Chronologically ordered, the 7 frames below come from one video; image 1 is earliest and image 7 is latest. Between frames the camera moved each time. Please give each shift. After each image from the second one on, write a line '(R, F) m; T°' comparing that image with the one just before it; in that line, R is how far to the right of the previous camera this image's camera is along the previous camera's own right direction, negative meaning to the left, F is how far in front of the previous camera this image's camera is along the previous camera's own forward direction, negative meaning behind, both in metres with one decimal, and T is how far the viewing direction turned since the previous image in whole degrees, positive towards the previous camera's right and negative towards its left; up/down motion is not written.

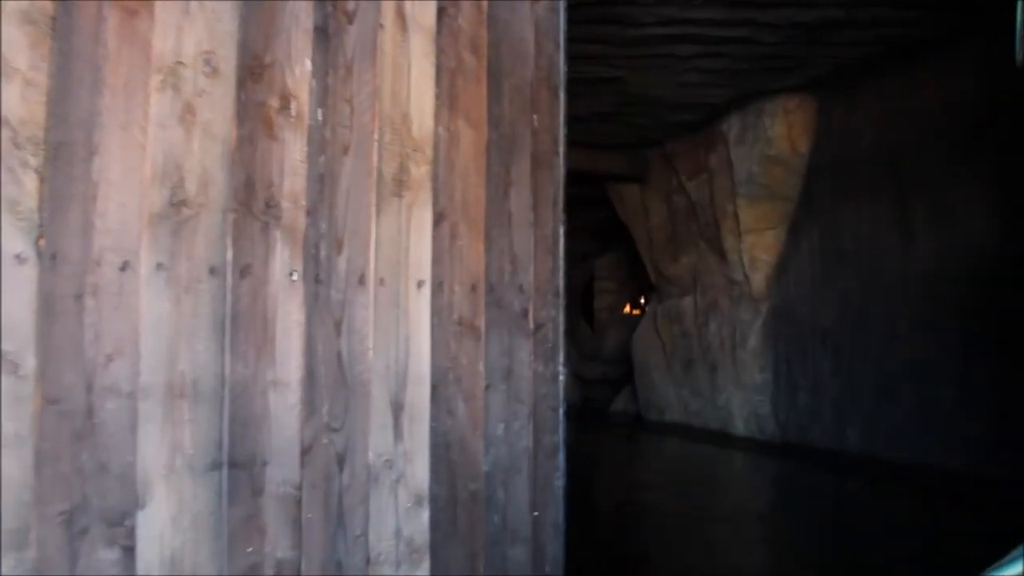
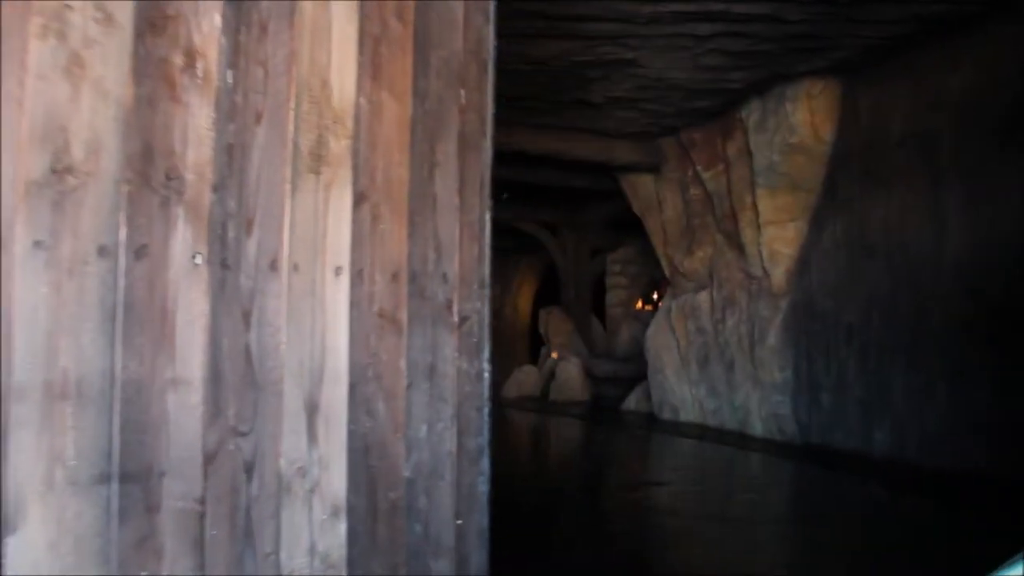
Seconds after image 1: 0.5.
(+0.2, +0.2) m; -2°
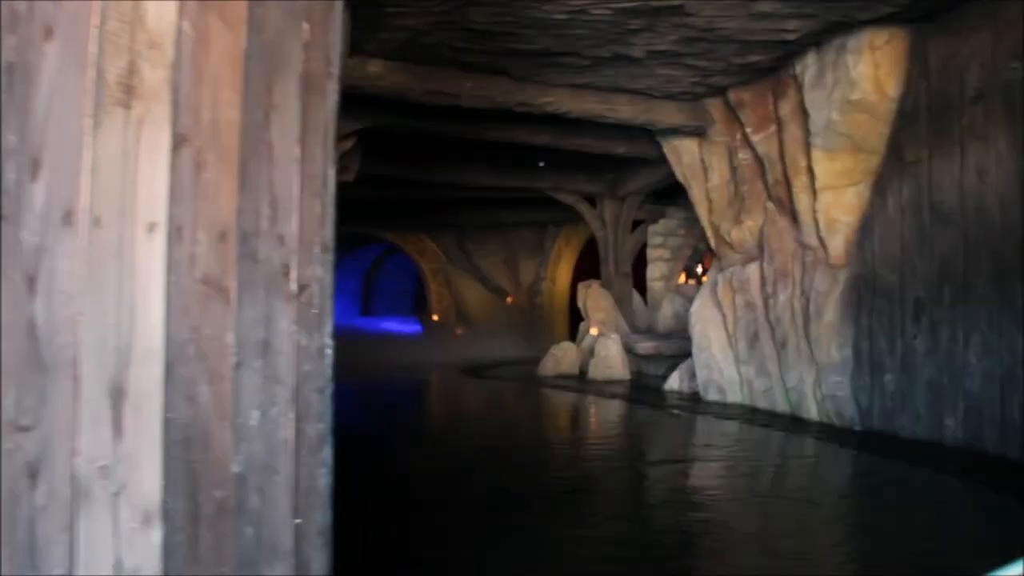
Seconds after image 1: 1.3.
(+0.4, +0.5) m; -5°
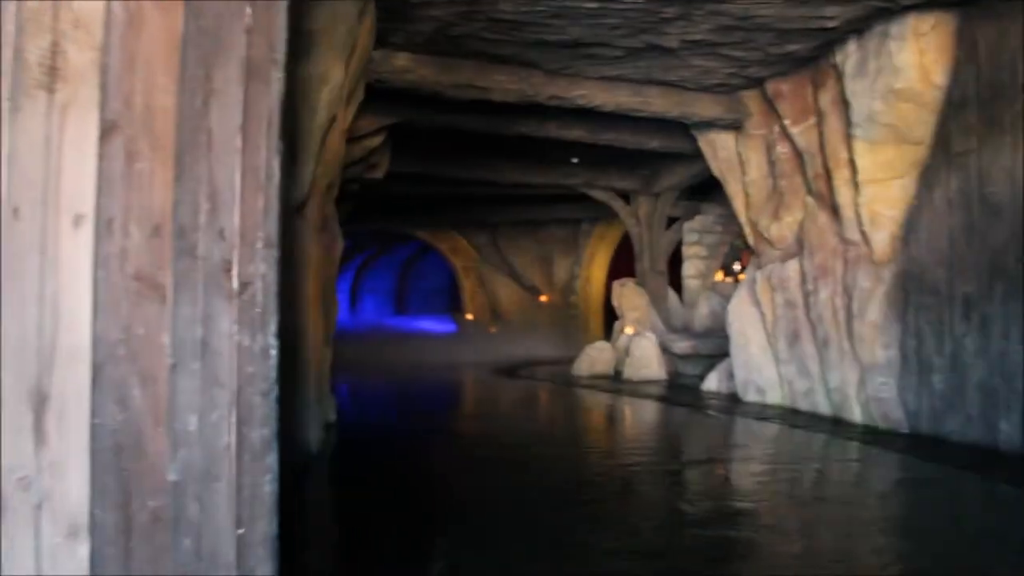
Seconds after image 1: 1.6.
(+0.2, +0.1) m; -3°
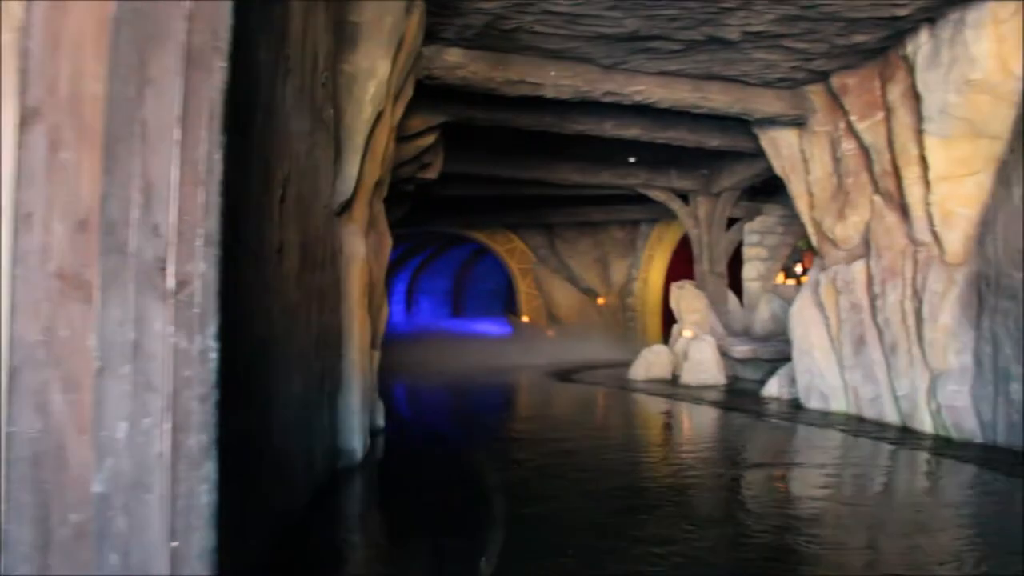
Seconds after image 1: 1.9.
(+0.2, +0.2) m; -5°
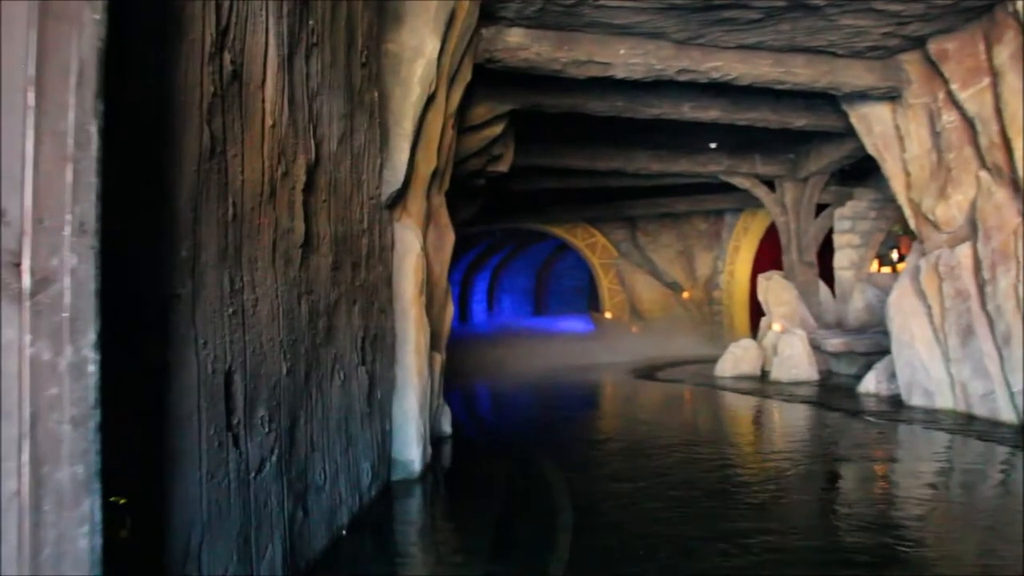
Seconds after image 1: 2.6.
(+0.2, +0.4) m; -5°
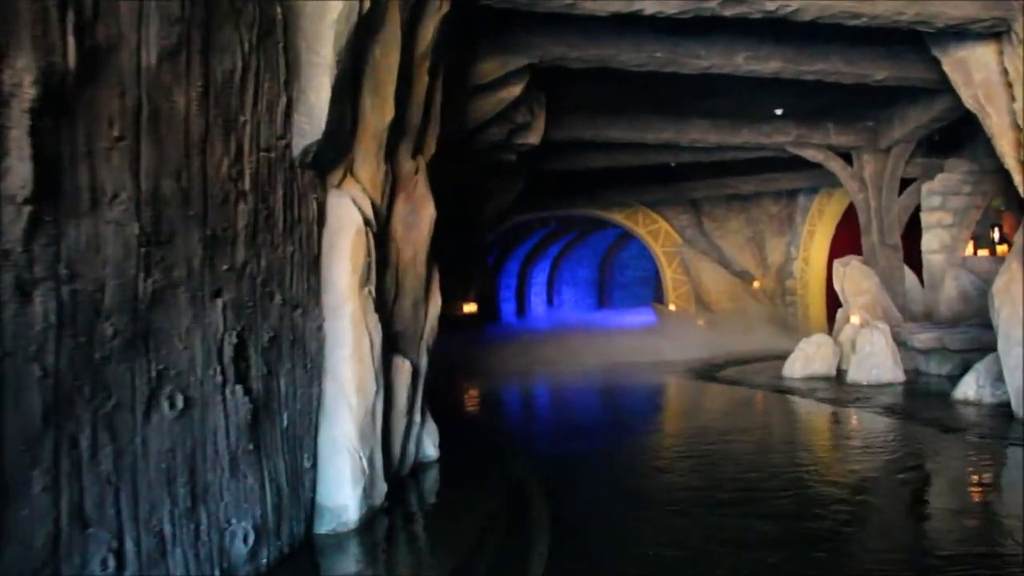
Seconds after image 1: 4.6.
(+0.4, +1.4) m; -4°
